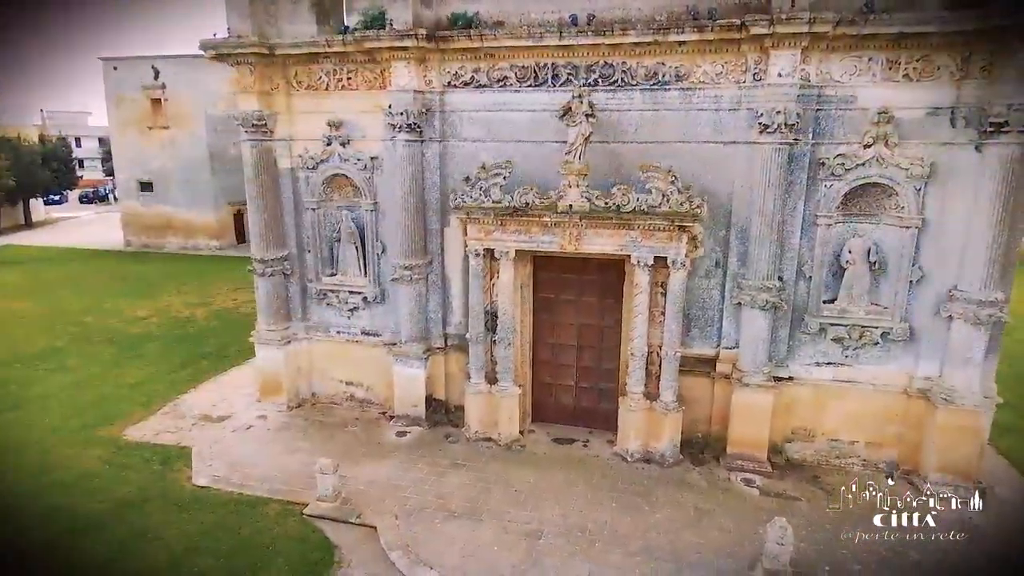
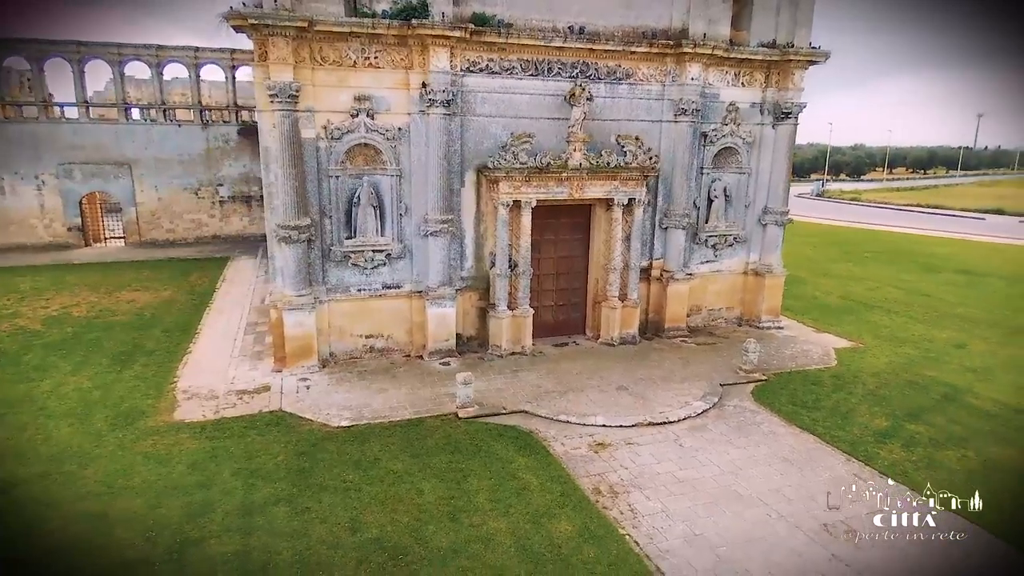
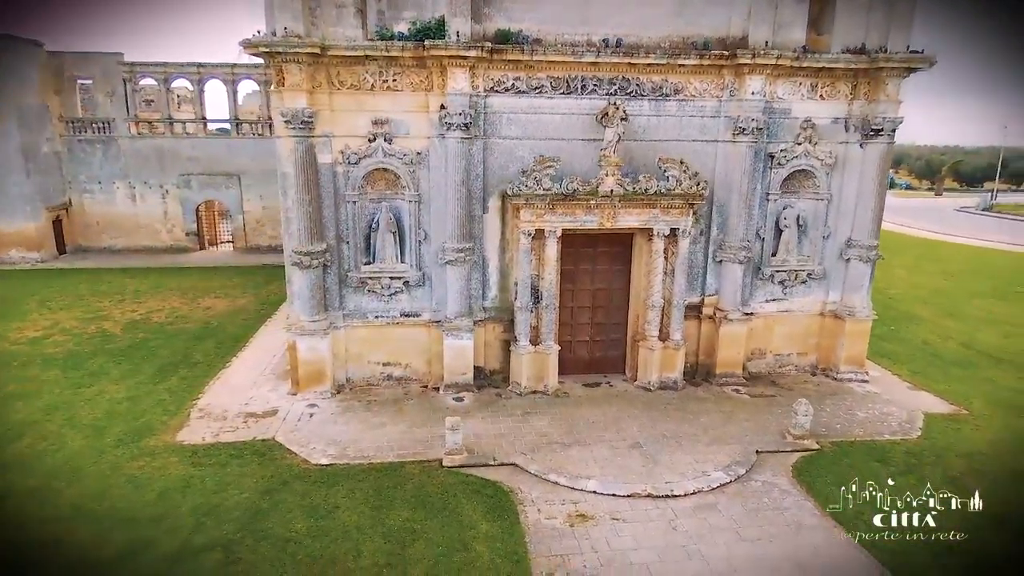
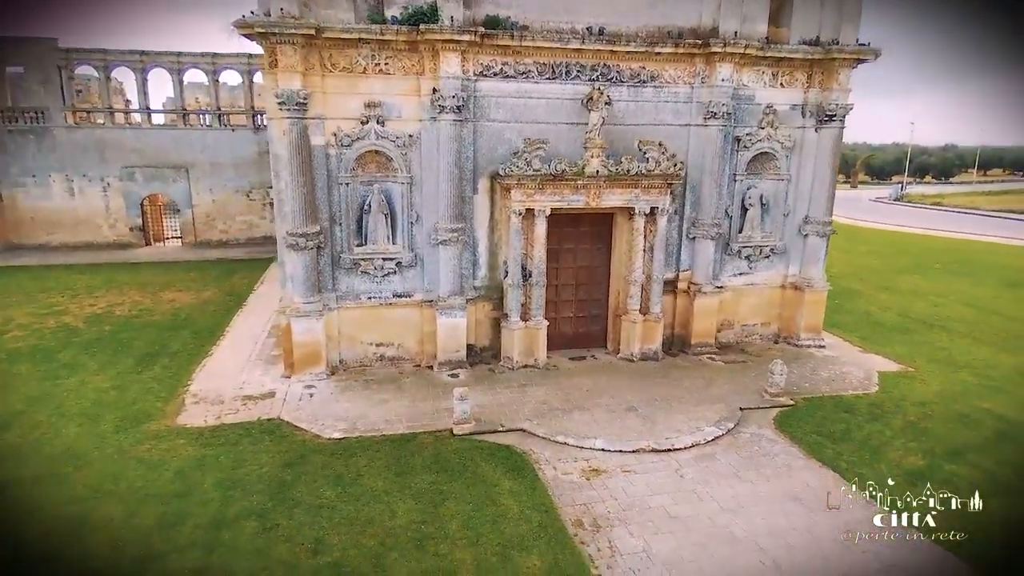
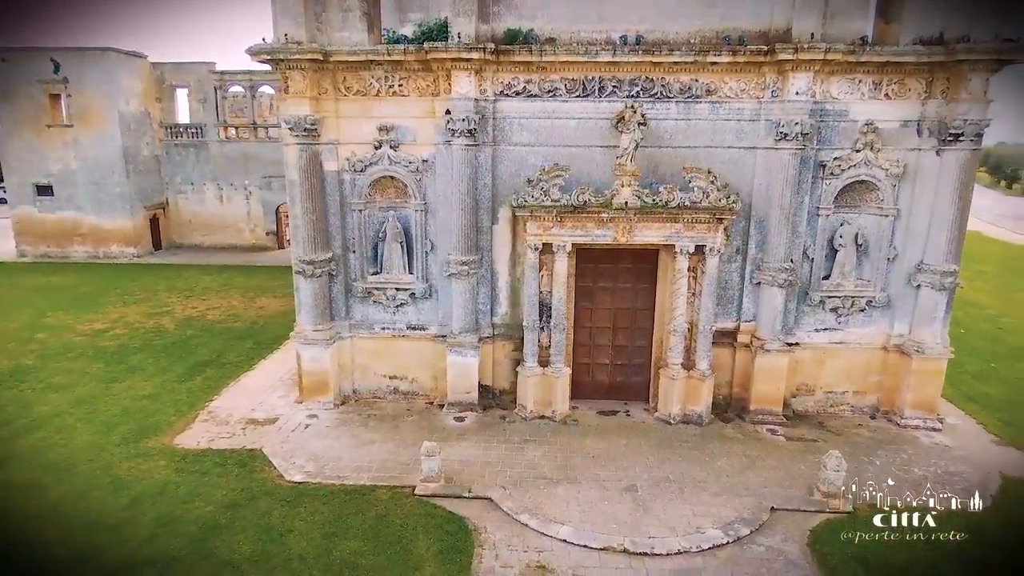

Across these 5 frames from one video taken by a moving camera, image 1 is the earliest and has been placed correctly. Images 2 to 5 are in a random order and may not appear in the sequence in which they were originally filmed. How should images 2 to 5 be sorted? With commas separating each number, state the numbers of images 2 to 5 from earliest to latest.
5, 3, 4, 2
